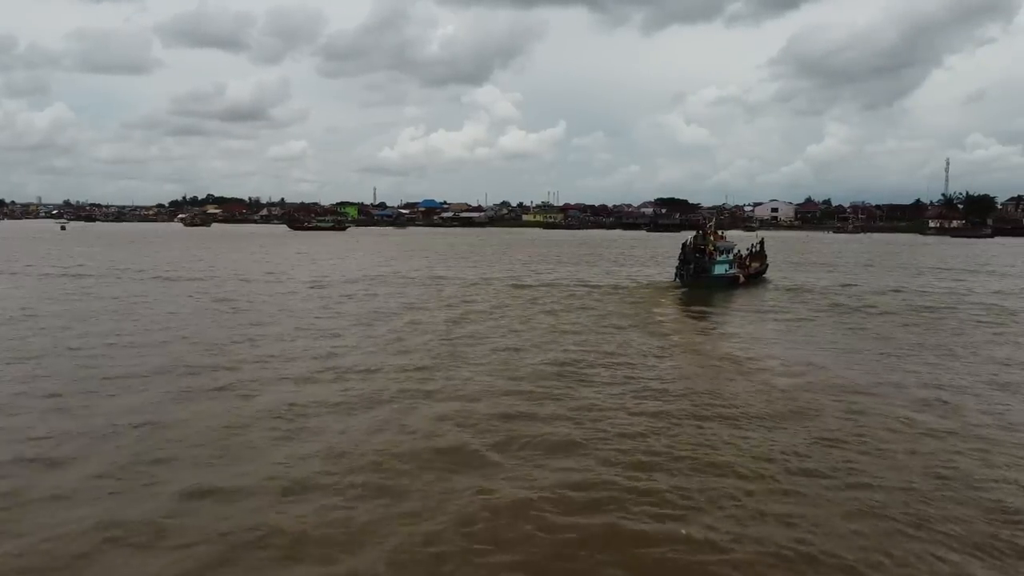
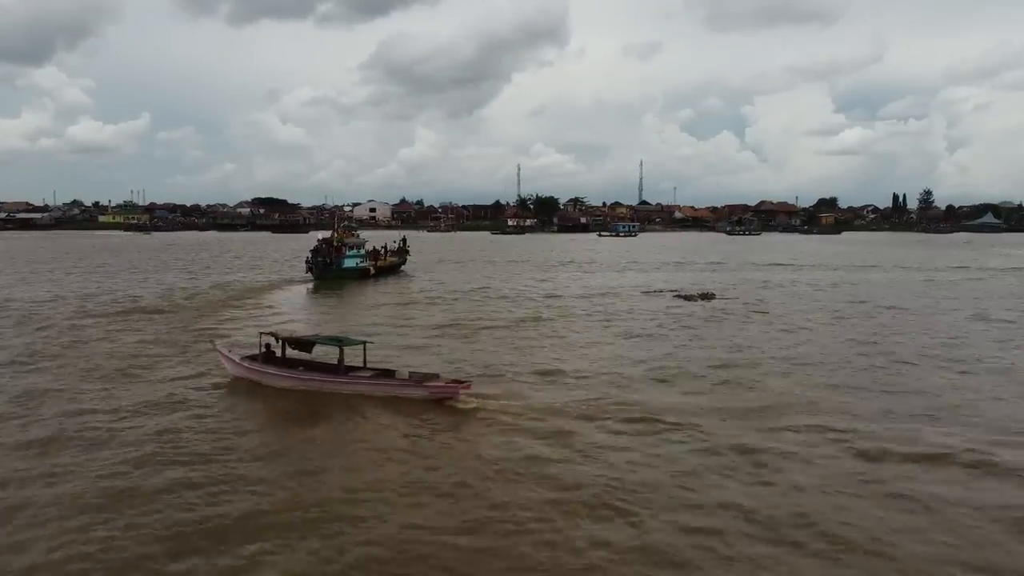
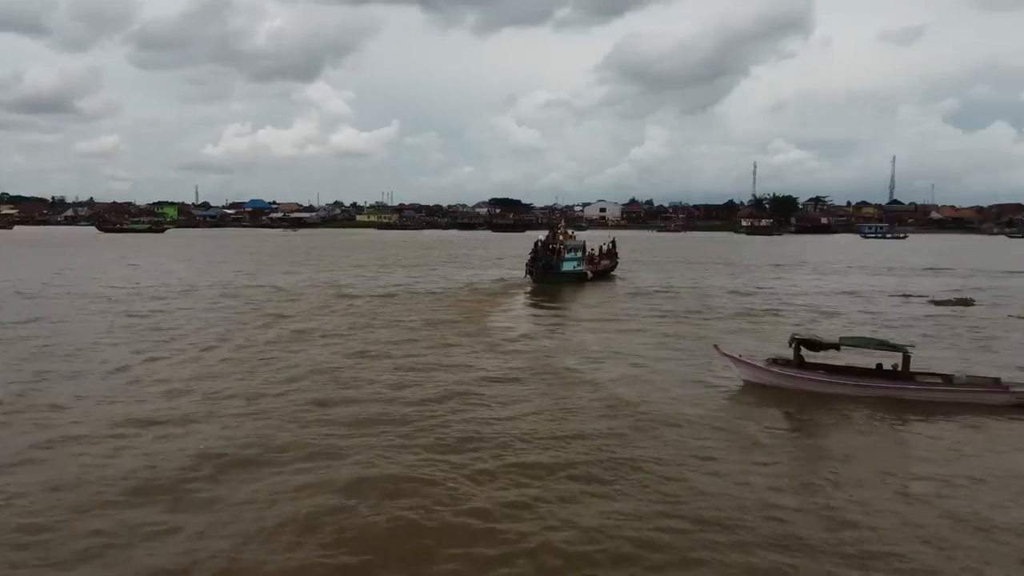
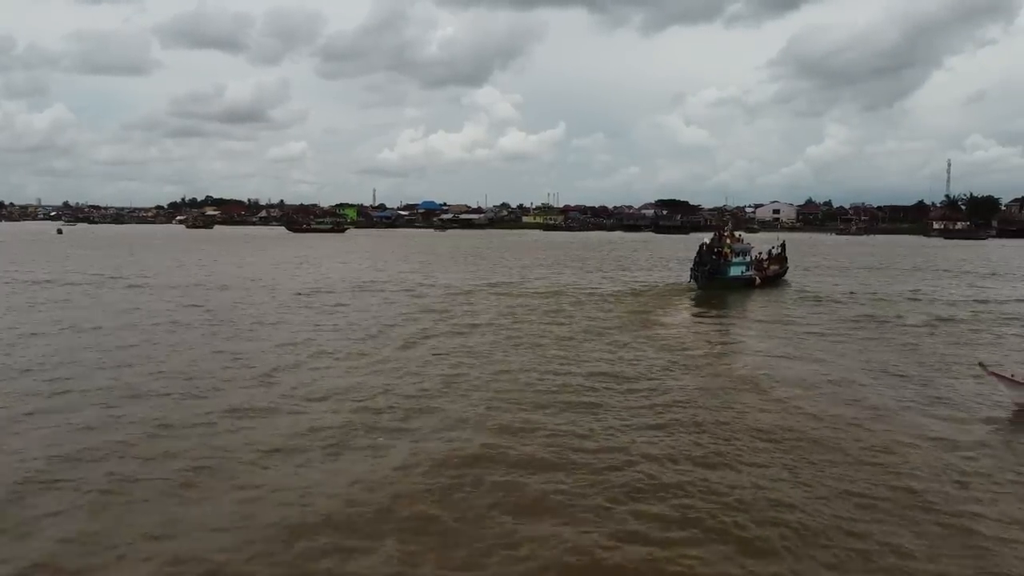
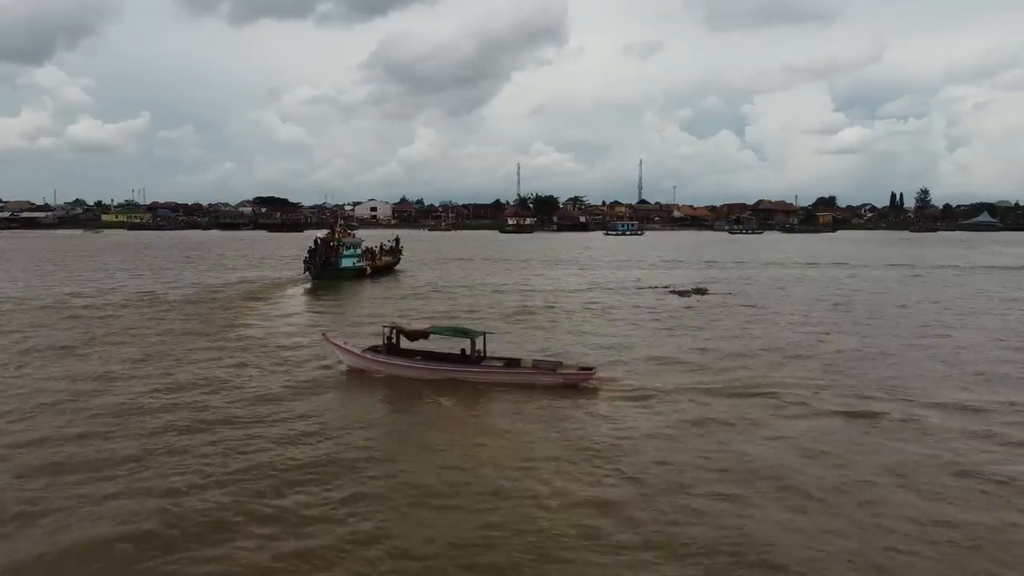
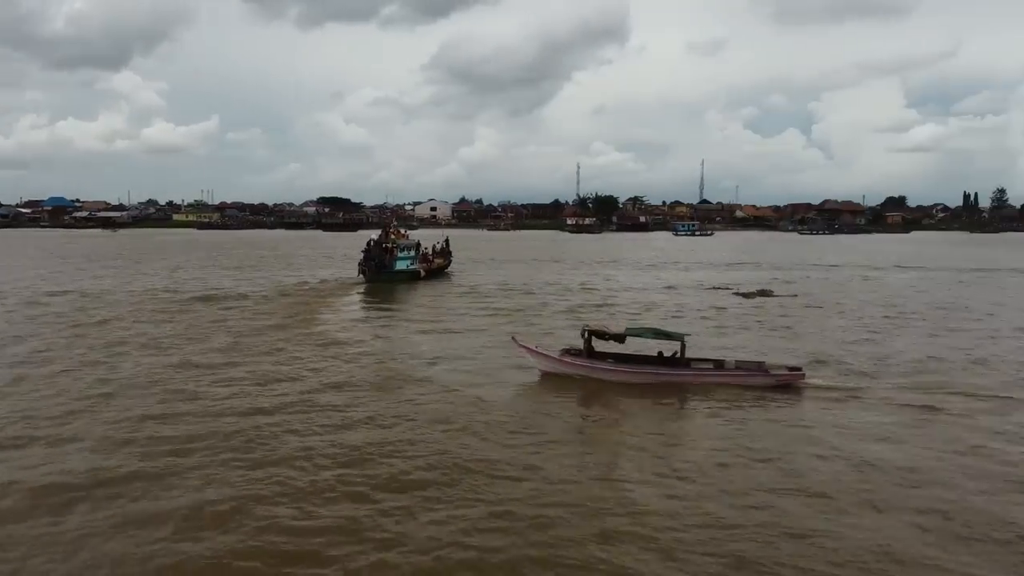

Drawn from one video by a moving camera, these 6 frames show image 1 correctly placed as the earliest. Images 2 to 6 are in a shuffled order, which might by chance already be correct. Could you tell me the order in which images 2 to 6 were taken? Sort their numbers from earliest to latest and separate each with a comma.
4, 3, 6, 5, 2
